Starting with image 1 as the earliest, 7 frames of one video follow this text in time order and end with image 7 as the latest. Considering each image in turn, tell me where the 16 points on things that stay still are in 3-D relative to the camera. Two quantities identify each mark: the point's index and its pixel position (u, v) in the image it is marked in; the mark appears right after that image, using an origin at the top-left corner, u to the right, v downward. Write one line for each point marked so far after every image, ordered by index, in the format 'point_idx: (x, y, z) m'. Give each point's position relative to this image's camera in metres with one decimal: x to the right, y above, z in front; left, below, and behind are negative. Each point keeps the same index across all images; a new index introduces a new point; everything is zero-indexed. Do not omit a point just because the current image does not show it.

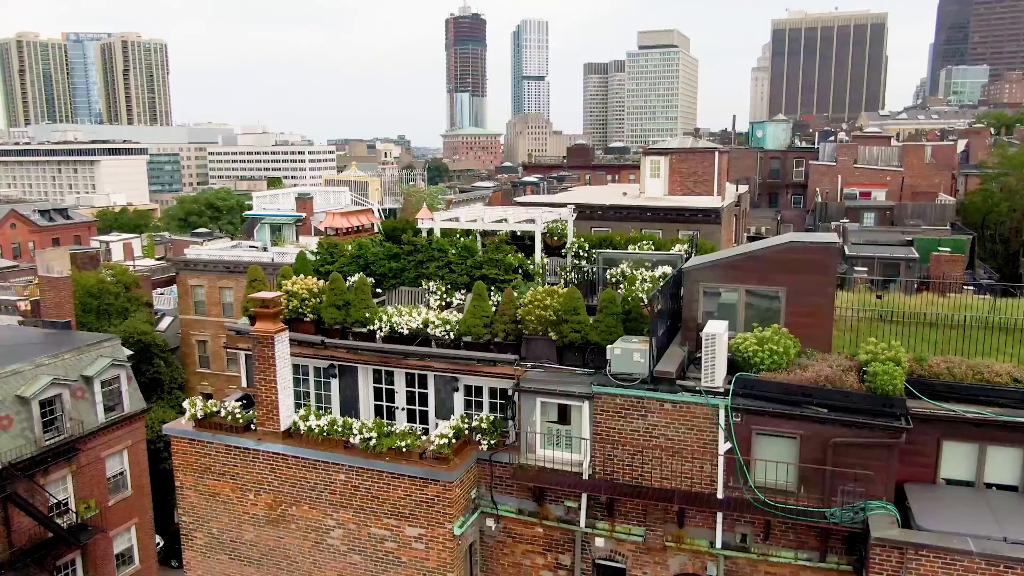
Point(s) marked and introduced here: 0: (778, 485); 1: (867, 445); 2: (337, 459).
0: (+4.4, -3.3, +13.0) m
1: (+5.6, -2.5, +12.3) m
2: (-3.3, -3.2, +14.6) m
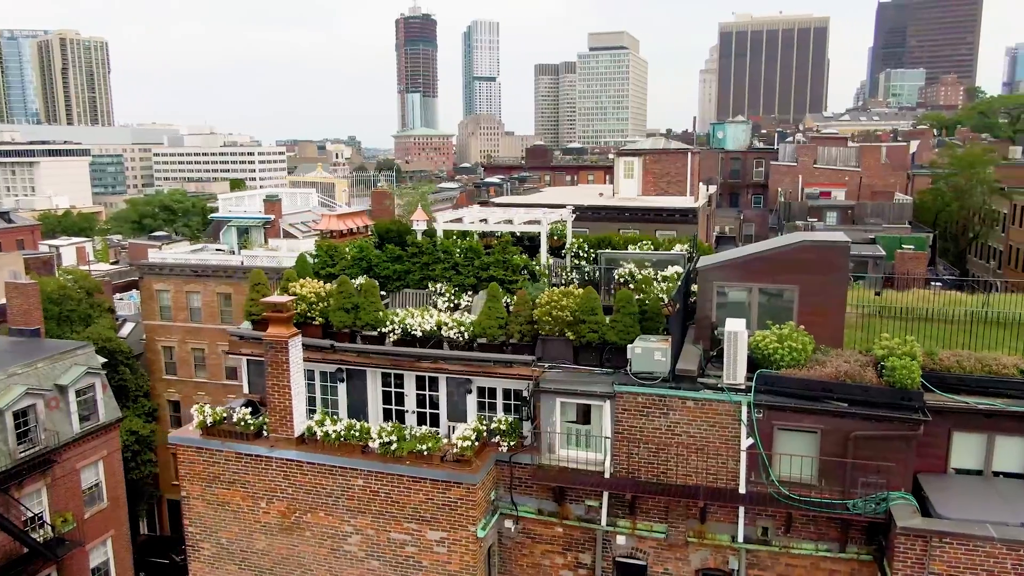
0: (+4.9, -3.2, +13.3) m
1: (+6.1, -2.4, +12.7) m
2: (-2.9, -3.2, +14.4) m
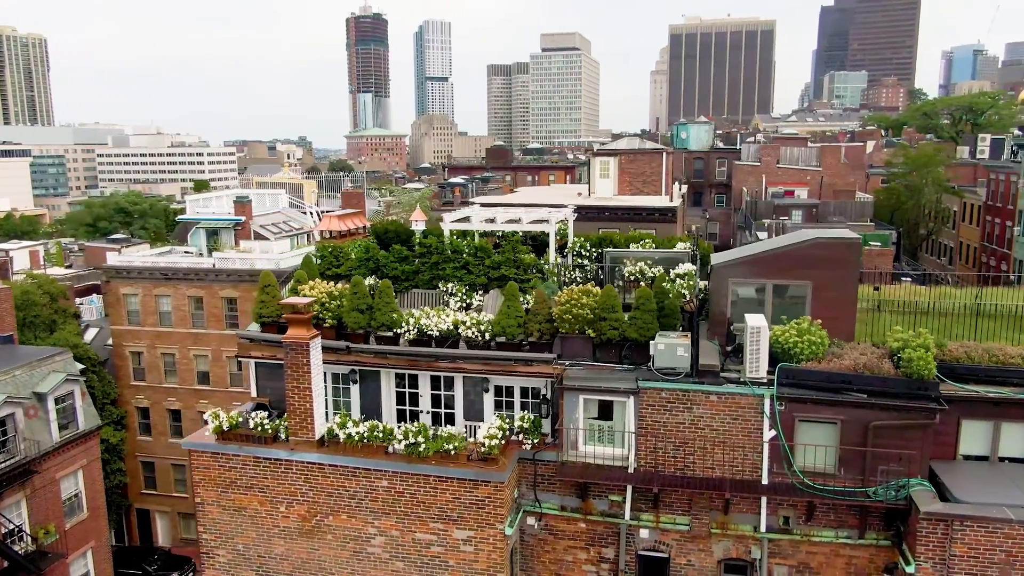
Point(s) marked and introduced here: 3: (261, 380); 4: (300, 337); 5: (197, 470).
0: (+5.4, -3.2, +13.8) m
1: (+6.6, -2.3, +13.2) m
2: (-2.4, -3.2, +14.3) m
3: (-5.5, -2.0, +16.9) m
4: (-3.9, -0.9, +14.5) m
5: (-6.2, -3.6, +15.3) m
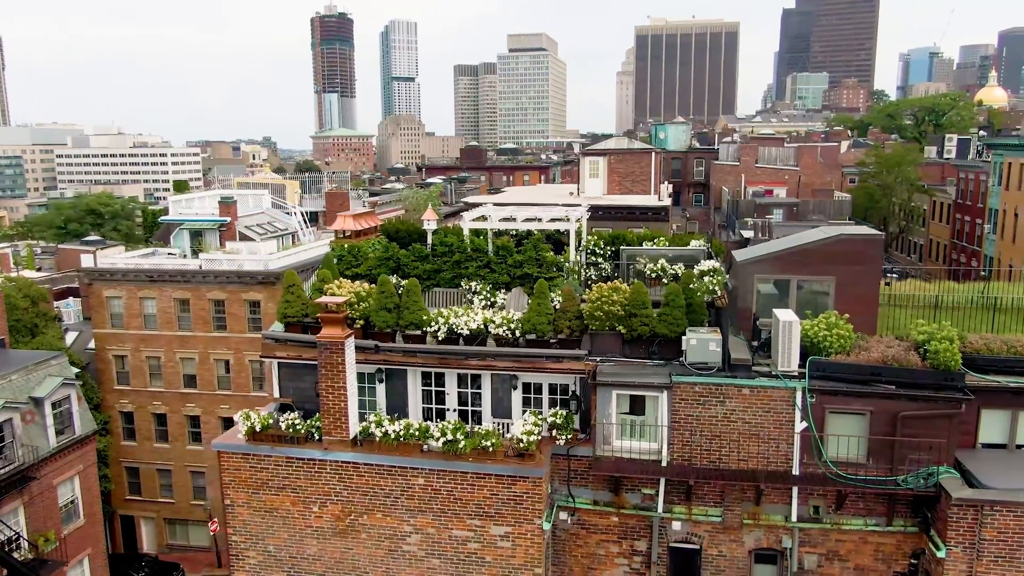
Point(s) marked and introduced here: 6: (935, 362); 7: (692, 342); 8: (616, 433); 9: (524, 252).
0: (+6.1, -3.1, +14.1) m
1: (+7.3, -2.2, +13.6) m
2: (-1.8, -3.2, +14.4) m
3: (-4.9, -2.0, +16.8) m
4: (-3.3, -0.9, +14.5) m
5: (-5.5, -3.6, +15.2) m
6: (+7.5, -1.3, +13.9) m
7: (+3.3, -1.0, +14.5) m
8: (+2.0, -2.8, +14.9) m
9: (+0.3, +0.8, +17.8) m
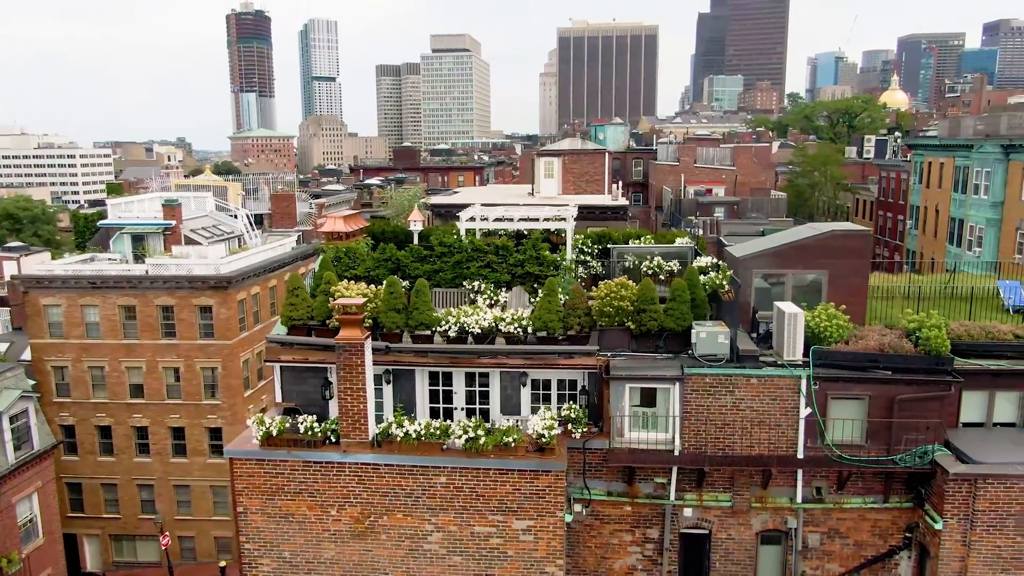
0: (+6.4, -2.9, +15.0) m
1: (+7.7, -2.1, +14.6) m
2: (-1.4, -3.2, +14.5) m
3: (-4.8, -2.1, +16.6) m
4: (-2.9, -0.9, +14.4) m
5: (-5.2, -3.6, +14.9) m
6: (+7.9, -1.2, +14.9) m
7: (+3.6, -0.9, +15.1) m
8: (+2.3, -2.7, +15.4) m
9: (+0.2, +0.9, +18.1) m
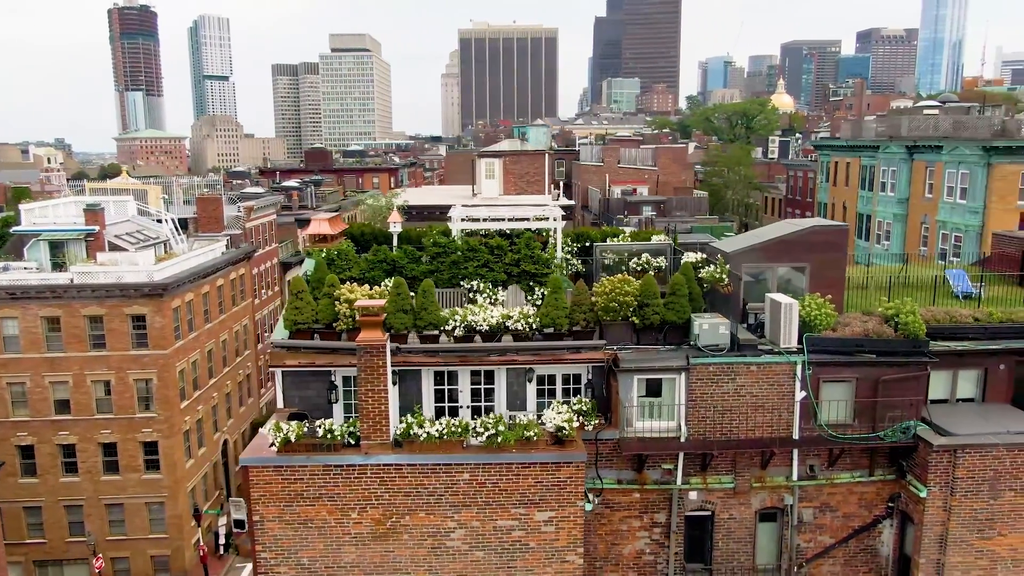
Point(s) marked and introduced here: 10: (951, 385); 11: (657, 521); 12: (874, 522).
0: (+6.7, -2.7, +16.2) m
1: (+8.0, -1.8, +15.9) m
2: (-1.0, -3.2, +14.7) m
3: (-4.6, -2.2, +16.4) m
4: (-2.6, -0.9, +14.4) m
5: (-4.8, -3.7, +14.7) m
6: (+8.1, -0.9, +16.3) m
7: (+3.9, -0.8, +15.9) m
8: (+2.5, -2.6, +16.0) m
9: (+0.1, +0.9, +18.5) m
10: (+9.7, -2.1, +17.1) m
11: (+3.0, -4.8, +16.3) m
12: (+7.6, -4.9, +16.5) m
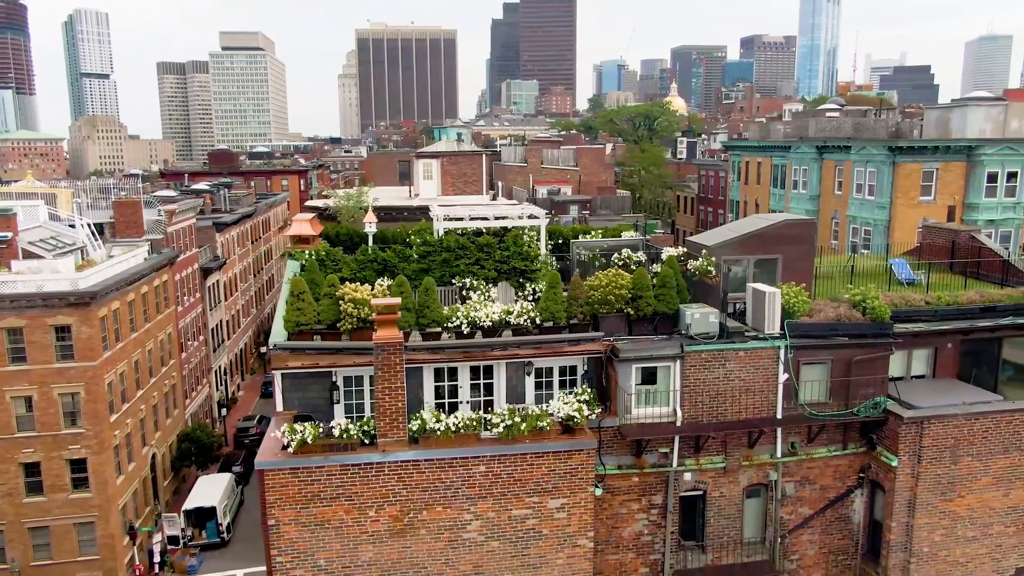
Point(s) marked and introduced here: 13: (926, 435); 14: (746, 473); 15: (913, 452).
0: (+6.7, -2.5, +17.4) m
1: (+8.0, -1.6, +17.3) m
2: (-0.7, -3.1, +15.0) m
3: (-4.6, -2.2, +16.2) m
4: (-2.3, -0.9, +14.5) m
5: (-4.5, -3.7, +14.5) m
6: (+8.1, -0.6, +17.7) m
7: (+3.9, -0.6, +16.8) m
8: (+2.6, -2.5, +16.8) m
9: (-0.2, +1.0, +18.9) m
10: (+9.5, -1.8, +18.8) m
11: (+3.1, -4.7, +17.1) m
12: (+7.7, -4.7, +17.9) m
13: (+8.8, -3.1, +16.7) m
14: (+5.2, -4.1, +17.4) m
15: (+8.6, -3.5, +16.8) m
